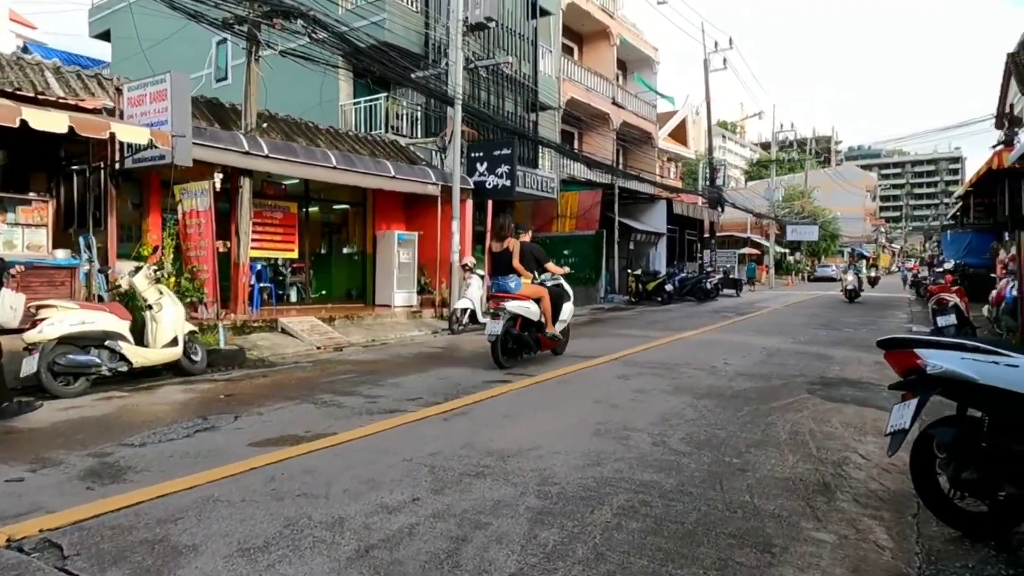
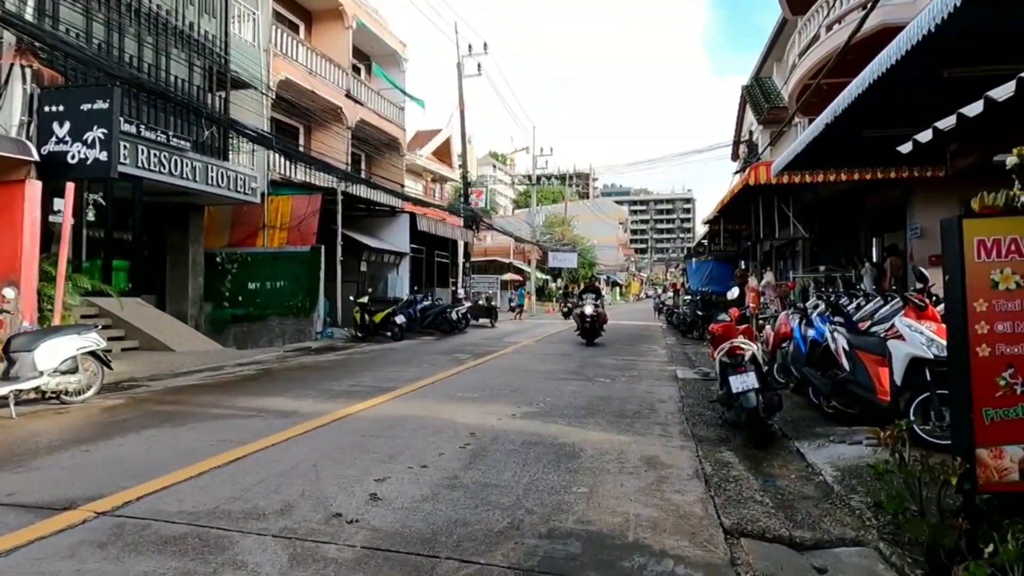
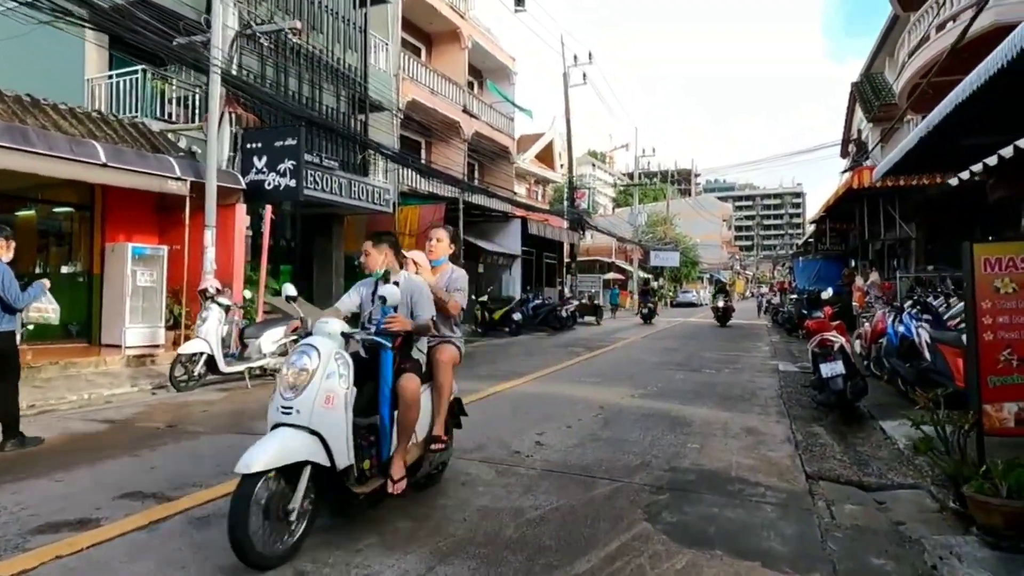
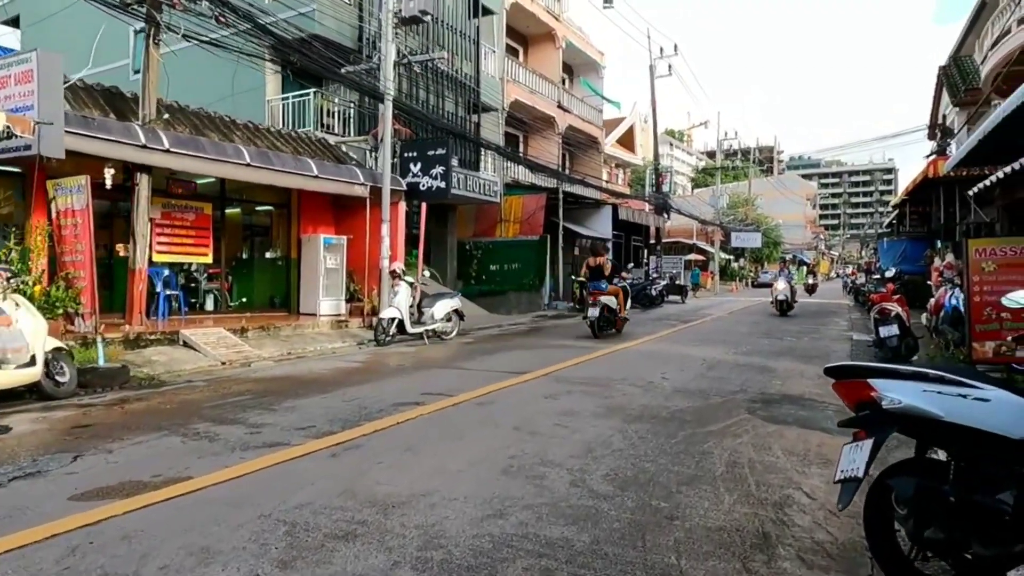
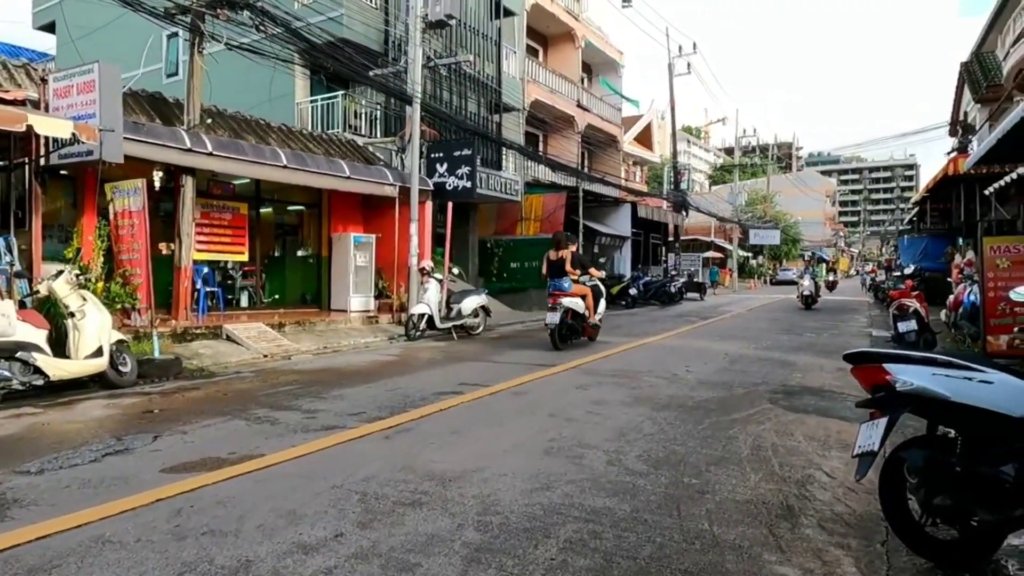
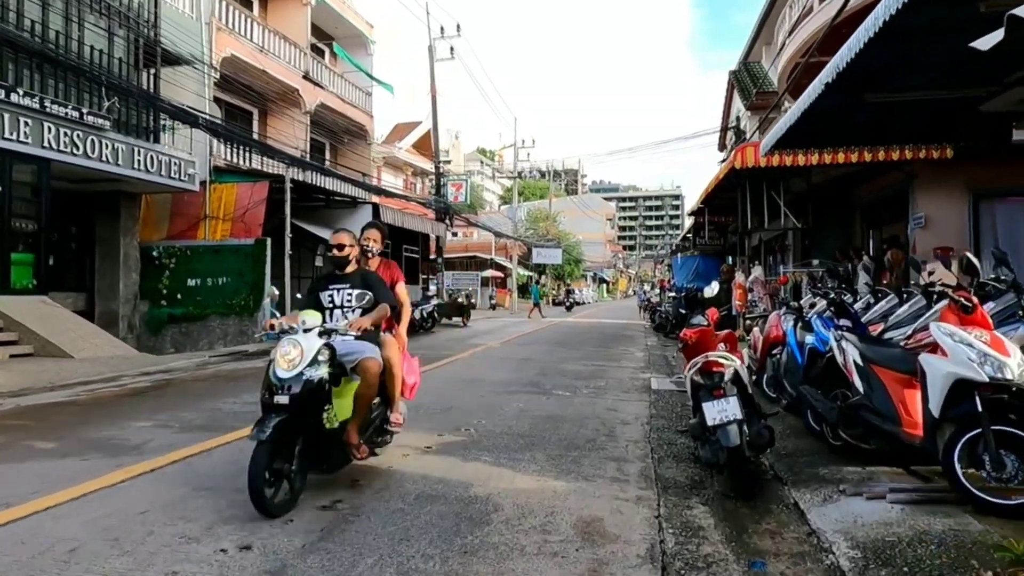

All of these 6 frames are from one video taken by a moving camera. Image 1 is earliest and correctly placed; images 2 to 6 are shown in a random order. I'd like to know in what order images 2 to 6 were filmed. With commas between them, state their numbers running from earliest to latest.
5, 4, 3, 2, 6
